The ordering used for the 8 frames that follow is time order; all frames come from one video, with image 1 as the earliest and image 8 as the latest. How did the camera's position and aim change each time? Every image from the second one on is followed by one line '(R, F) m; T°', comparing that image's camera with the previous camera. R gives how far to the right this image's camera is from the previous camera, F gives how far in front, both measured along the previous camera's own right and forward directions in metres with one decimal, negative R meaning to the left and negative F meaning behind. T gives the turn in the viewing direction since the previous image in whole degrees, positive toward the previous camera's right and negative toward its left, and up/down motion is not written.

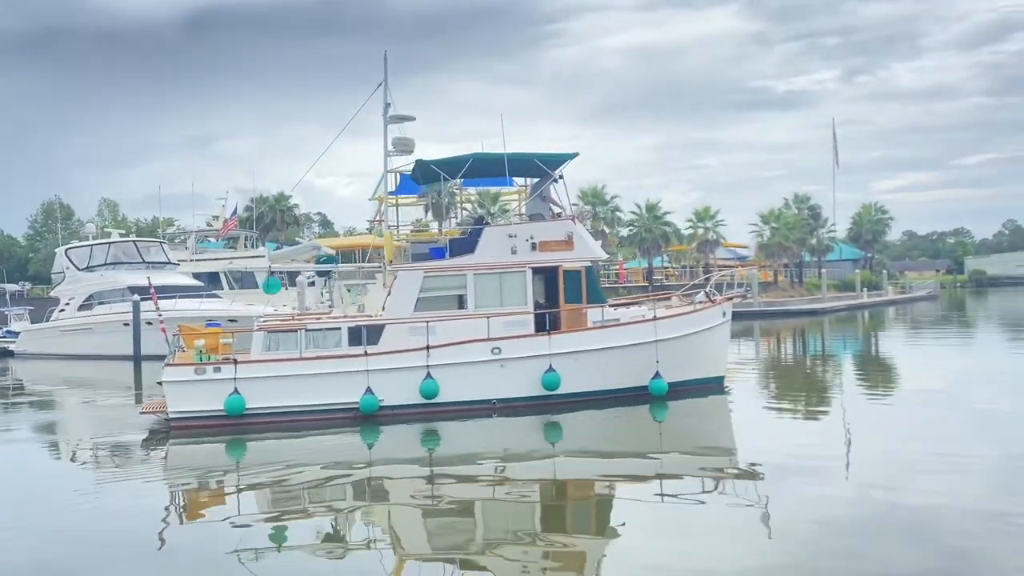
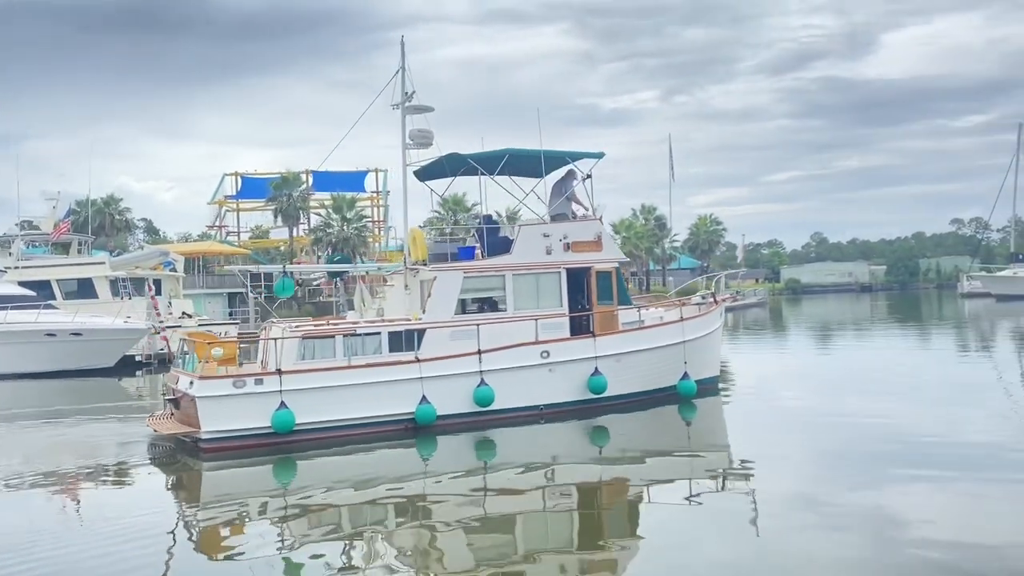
(-2.2, +0.8) m; +11°
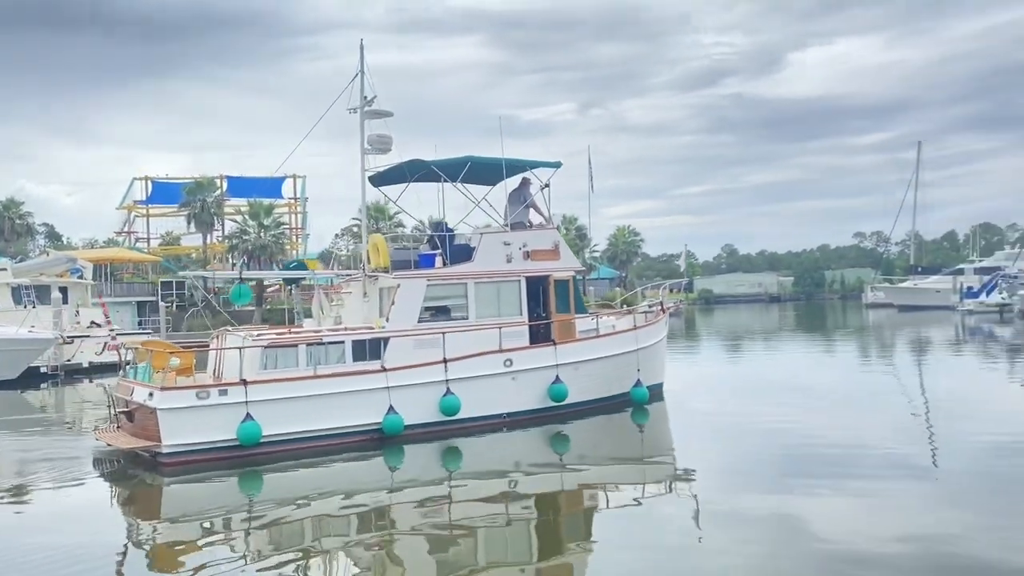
(-0.5, +0.1) m; +6°
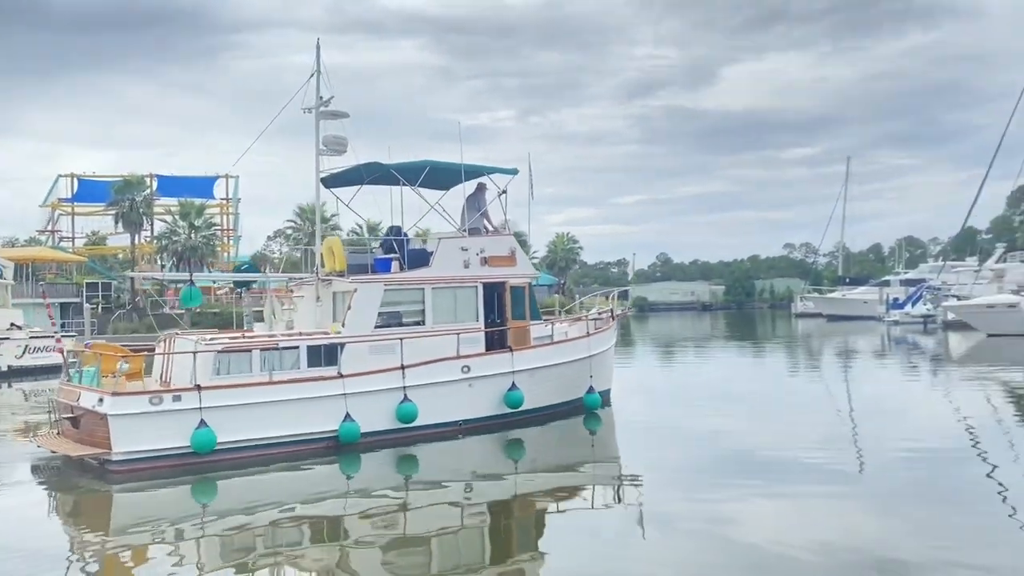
(-0.2, 0.0) m; +4°
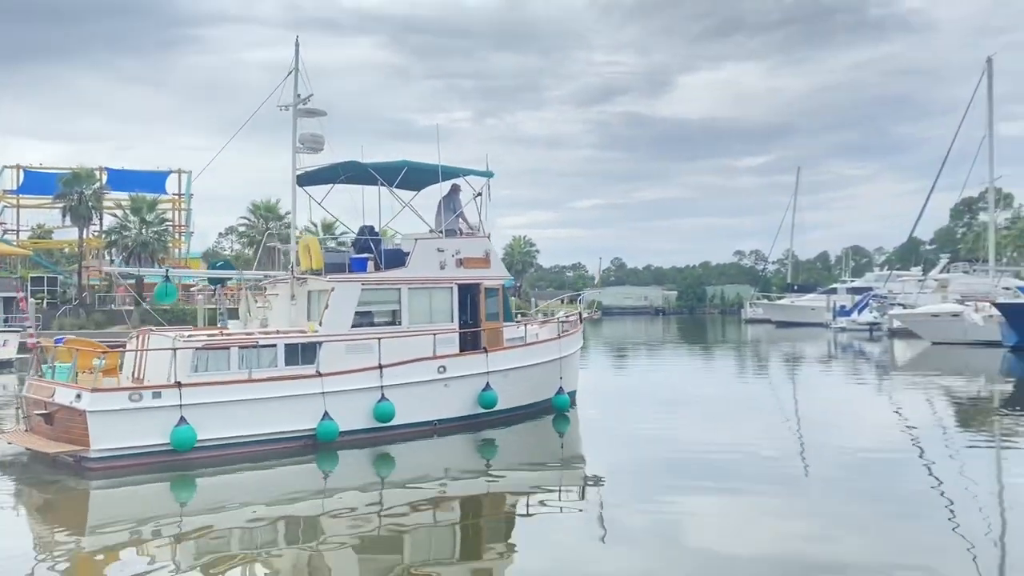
(-0.2, -0.1) m; +3°
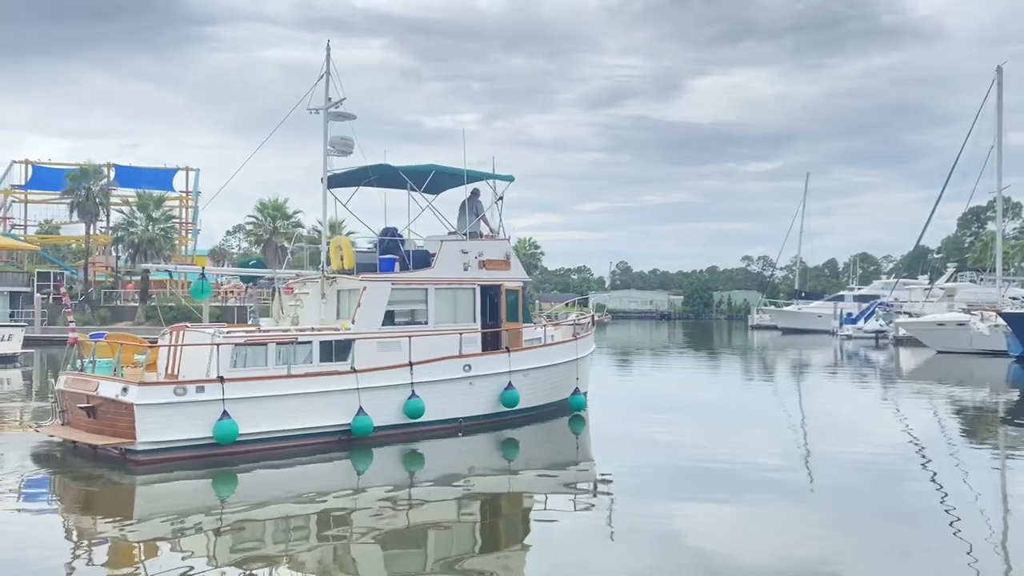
(-0.2, -0.2) m; 0°
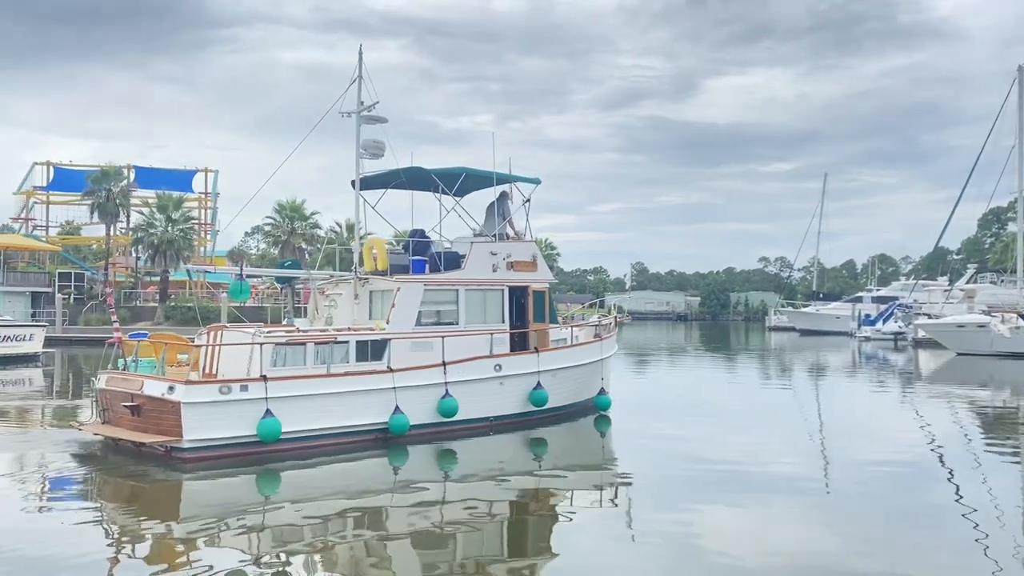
(-0.2, -0.1) m; -1°
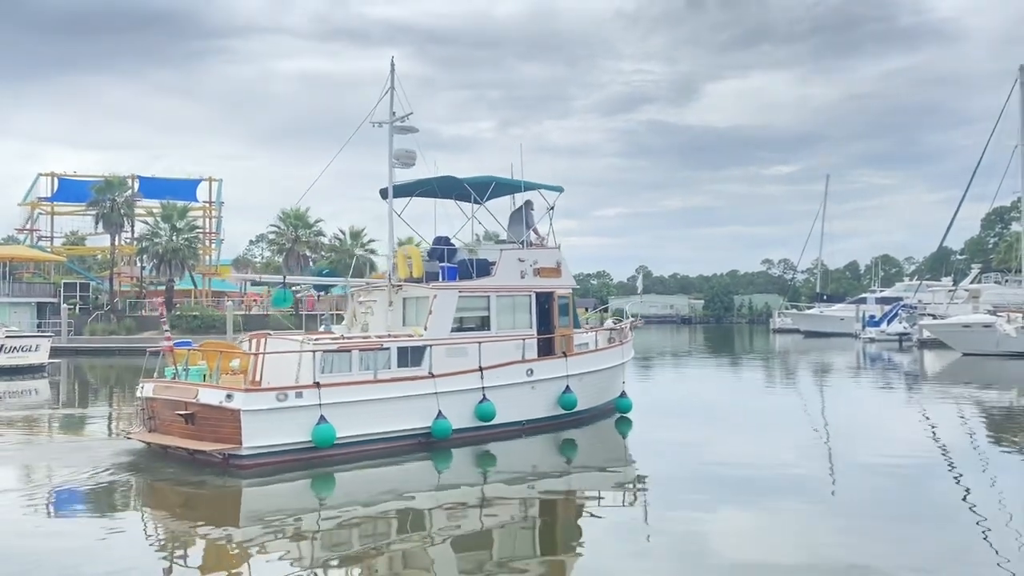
(-0.3, -0.3) m; 0°
